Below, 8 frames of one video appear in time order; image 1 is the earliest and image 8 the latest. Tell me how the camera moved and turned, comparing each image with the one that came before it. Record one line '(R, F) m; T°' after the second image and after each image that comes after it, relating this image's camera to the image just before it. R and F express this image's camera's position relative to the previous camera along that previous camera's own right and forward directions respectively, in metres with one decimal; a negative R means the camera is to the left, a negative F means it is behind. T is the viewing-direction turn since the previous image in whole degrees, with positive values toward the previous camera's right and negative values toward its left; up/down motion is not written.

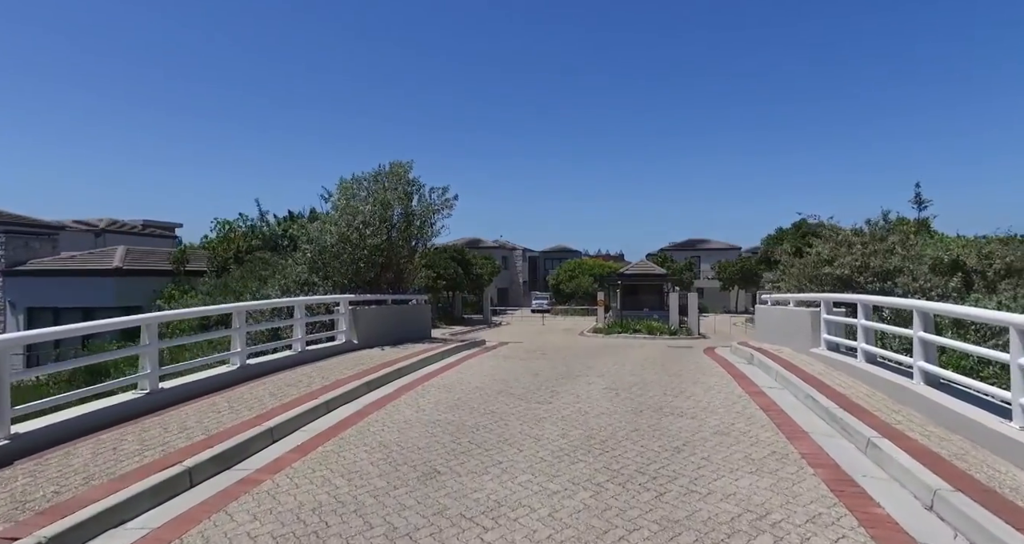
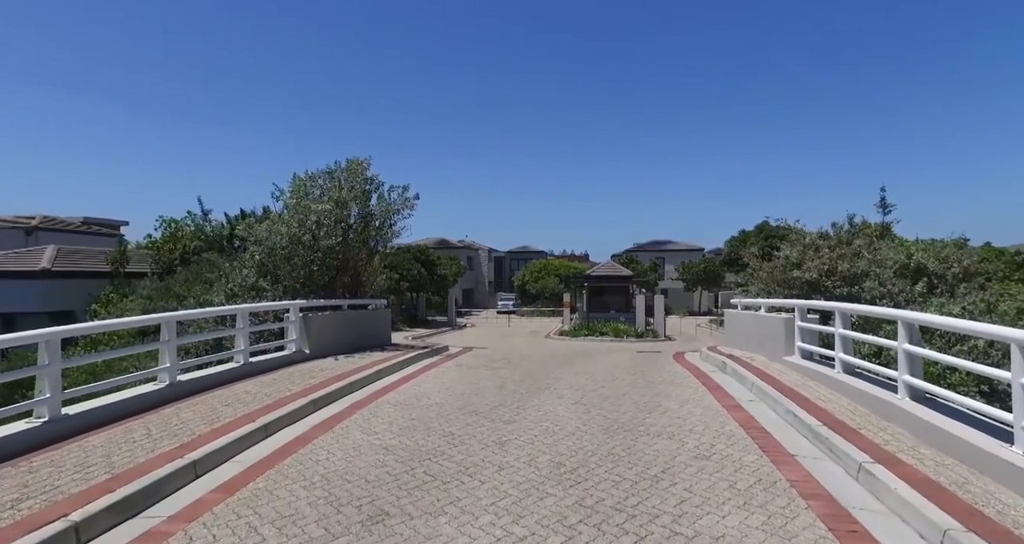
(0.0, +0.6) m; +3°
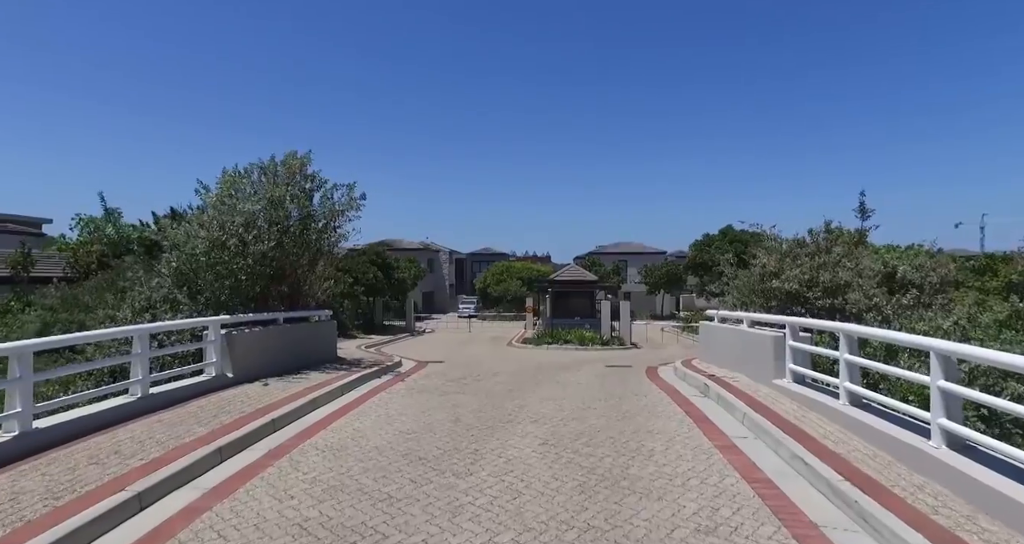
(+0.1, +1.3) m; +4°
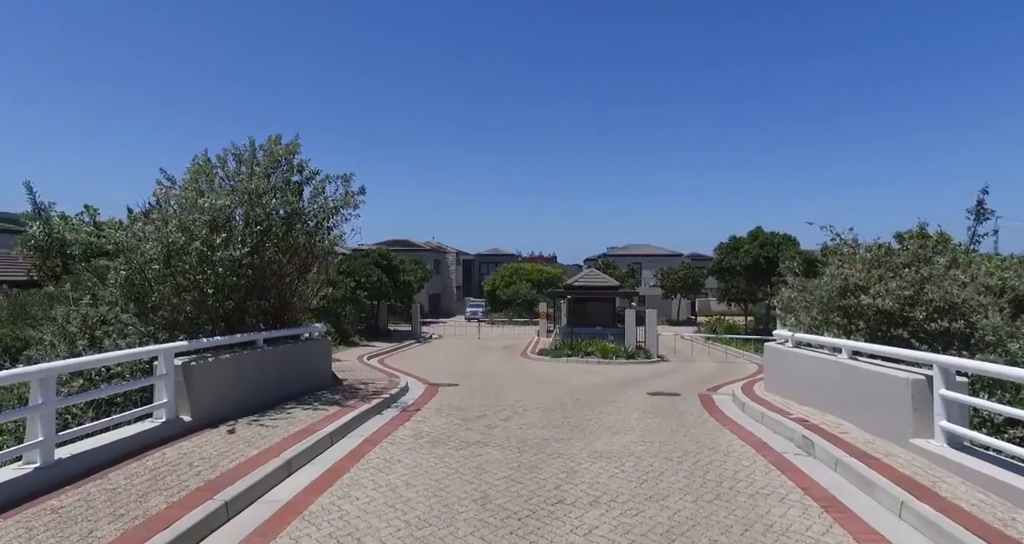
(-0.4, +2.2) m; -1°
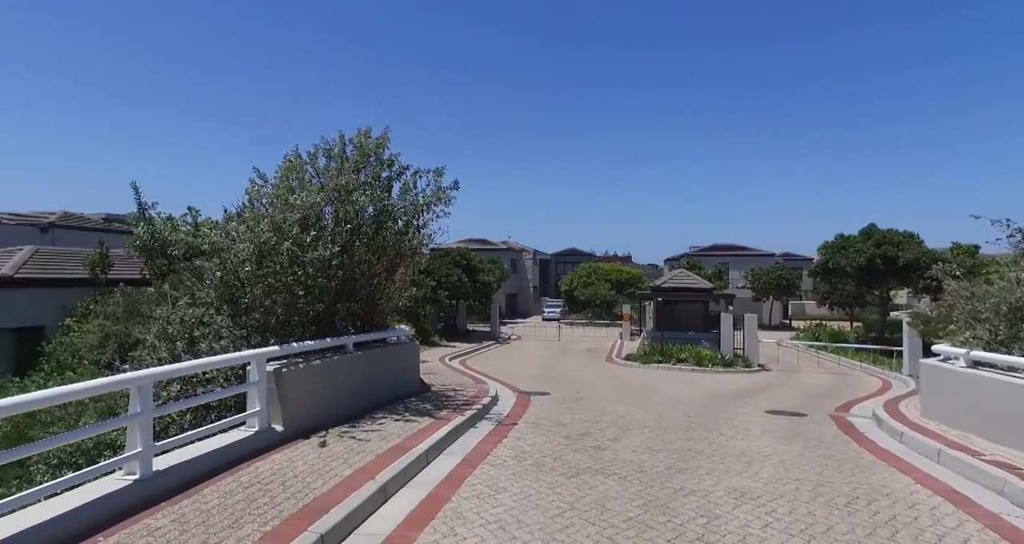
(-0.5, +0.9) m; -7°
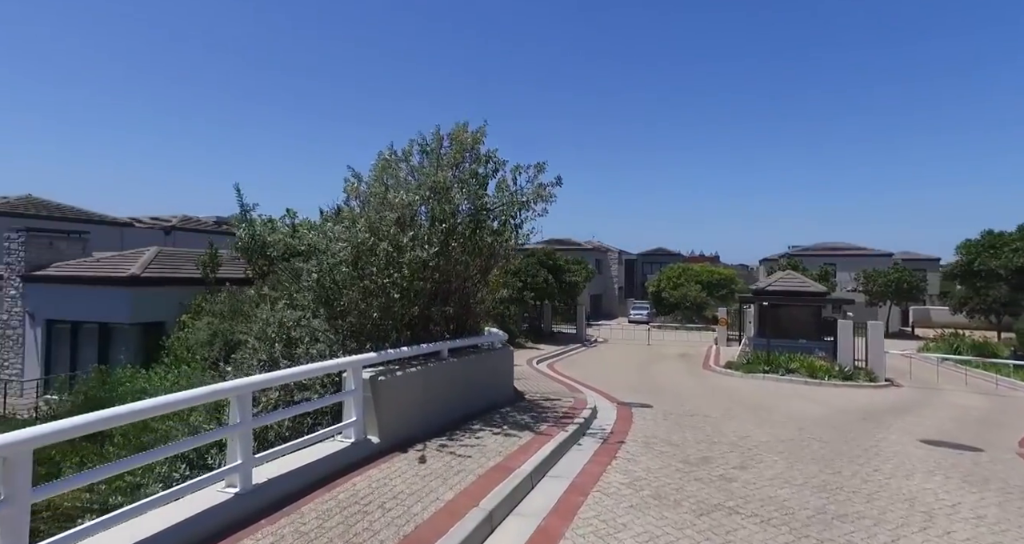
(-0.3, +0.7) m; -8°
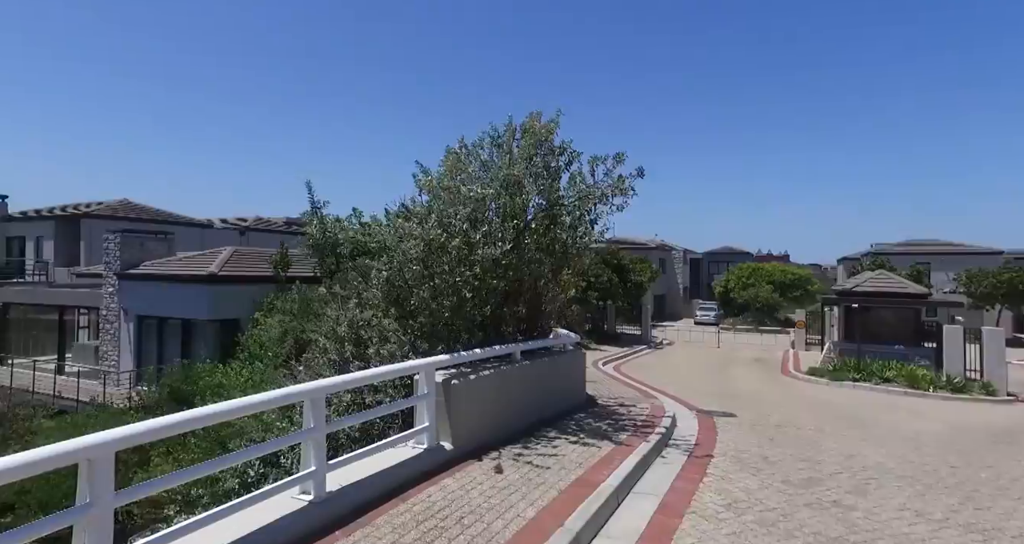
(-0.2, +0.5) m; -6°
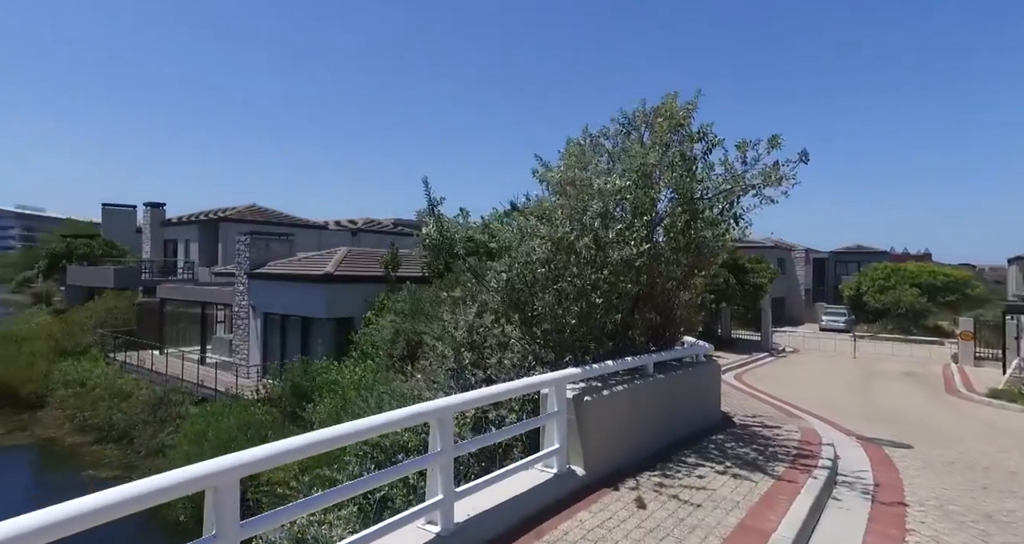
(-0.4, +0.8) m; -9°
